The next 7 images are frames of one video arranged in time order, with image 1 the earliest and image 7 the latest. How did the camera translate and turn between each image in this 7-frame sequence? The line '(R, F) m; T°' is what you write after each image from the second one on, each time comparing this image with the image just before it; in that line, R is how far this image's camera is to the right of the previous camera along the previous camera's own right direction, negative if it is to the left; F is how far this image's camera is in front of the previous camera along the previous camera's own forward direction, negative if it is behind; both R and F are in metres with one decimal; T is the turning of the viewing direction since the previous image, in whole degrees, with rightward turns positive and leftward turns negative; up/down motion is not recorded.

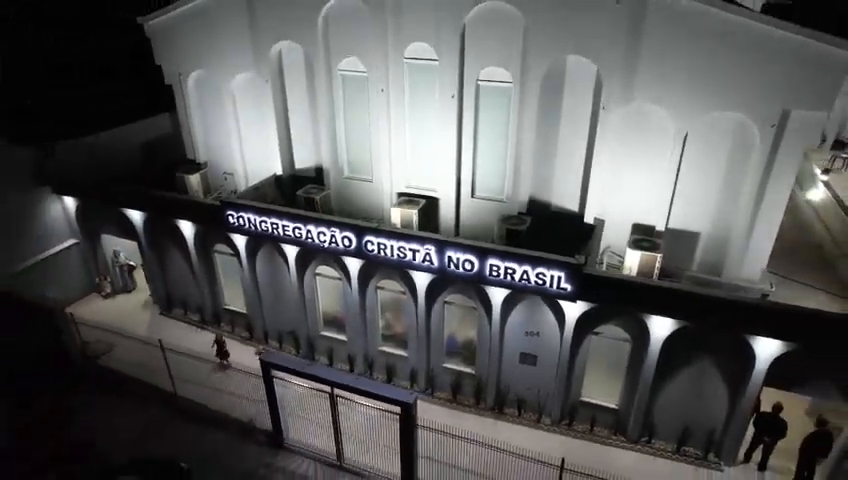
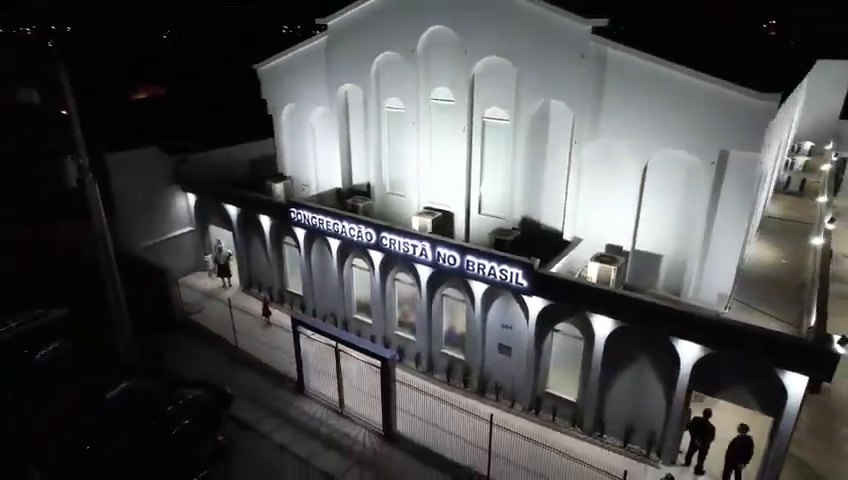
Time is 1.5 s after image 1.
(+2.3, -1.8) m; -13°
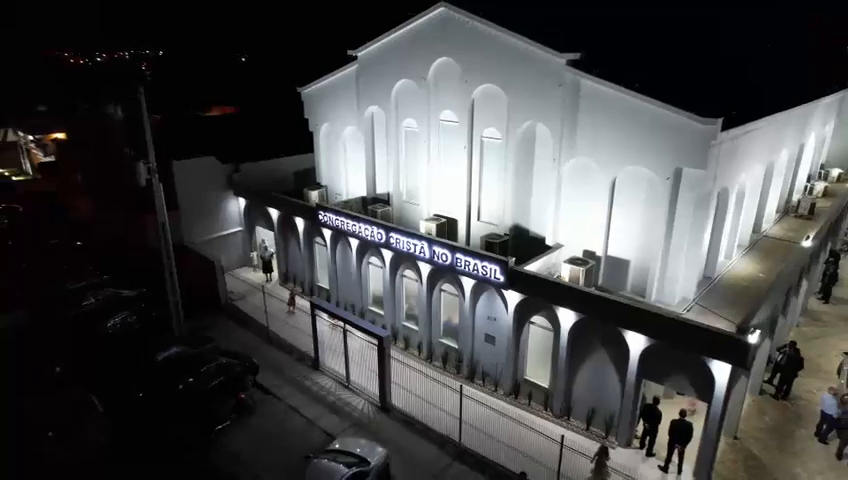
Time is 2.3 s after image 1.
(+1.3, -1.5) m; -6°
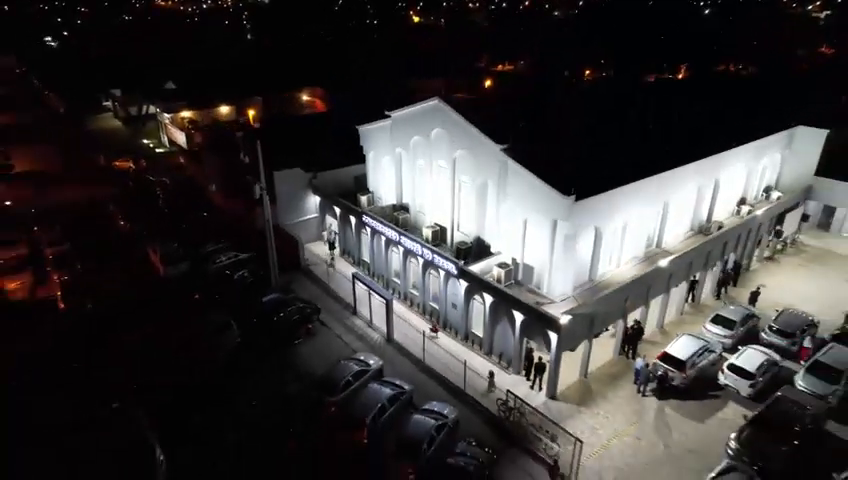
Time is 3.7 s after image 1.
(+3.0, -7.3) m; -8°
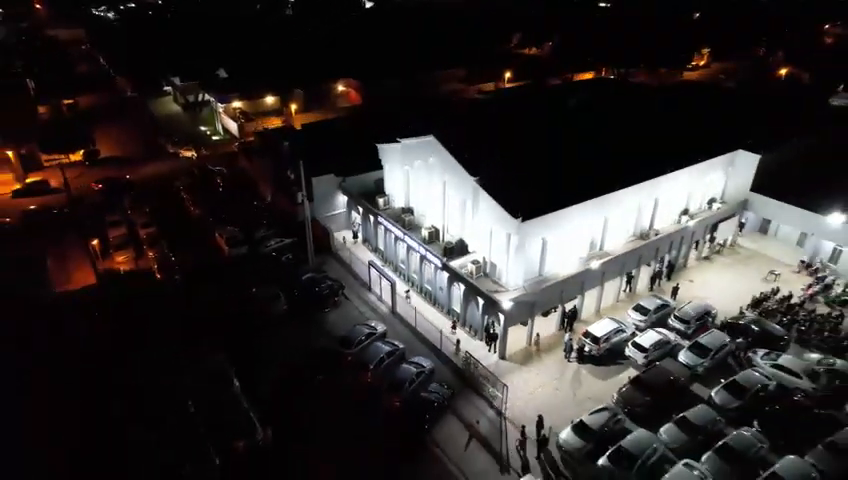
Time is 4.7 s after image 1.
(+1.8, -6.6) m; -4°
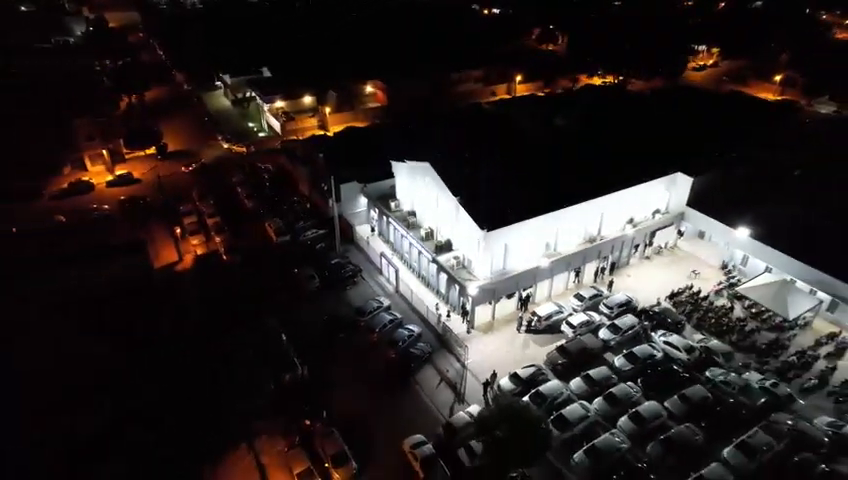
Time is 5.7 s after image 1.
(+2.1, -8.6) m; -3°
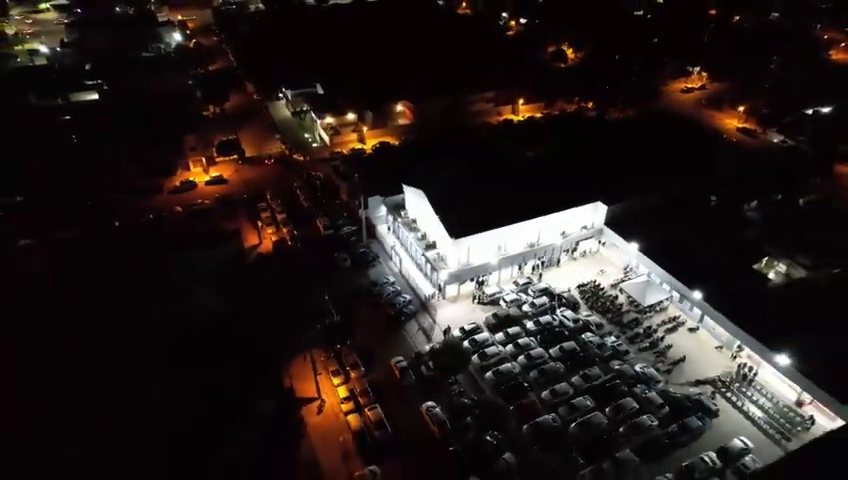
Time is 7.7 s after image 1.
(+4.3, -17.6) m; -4°
